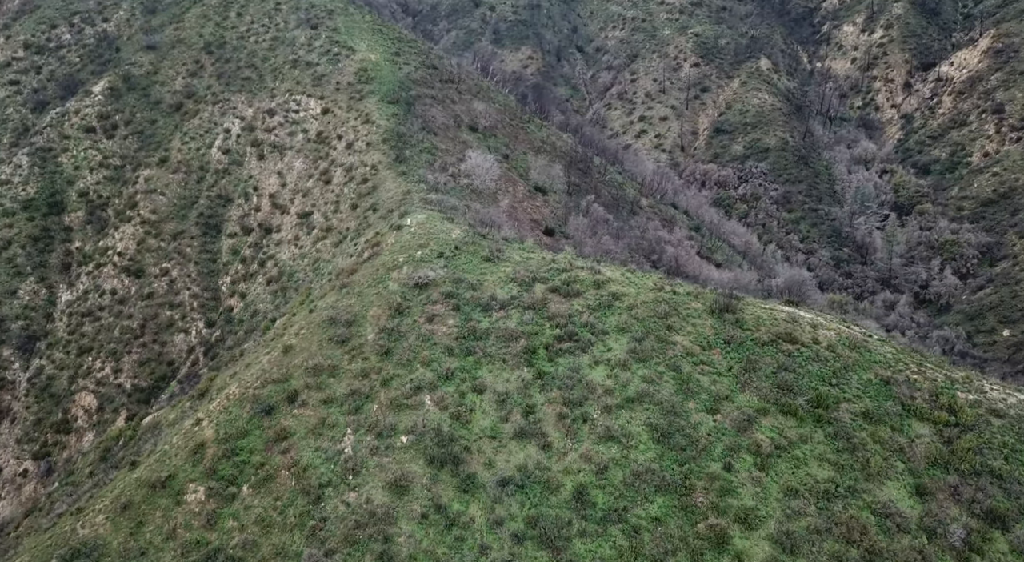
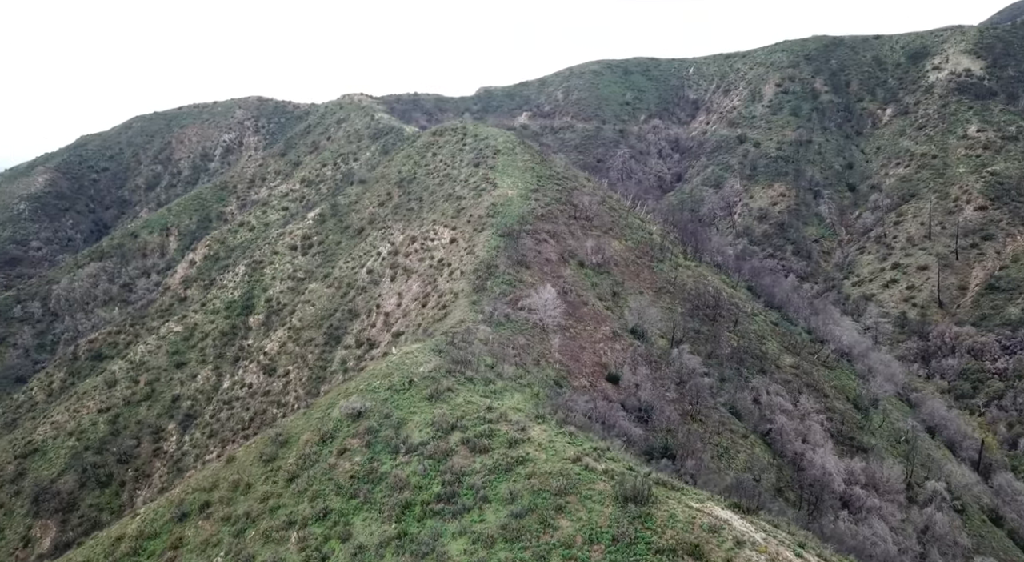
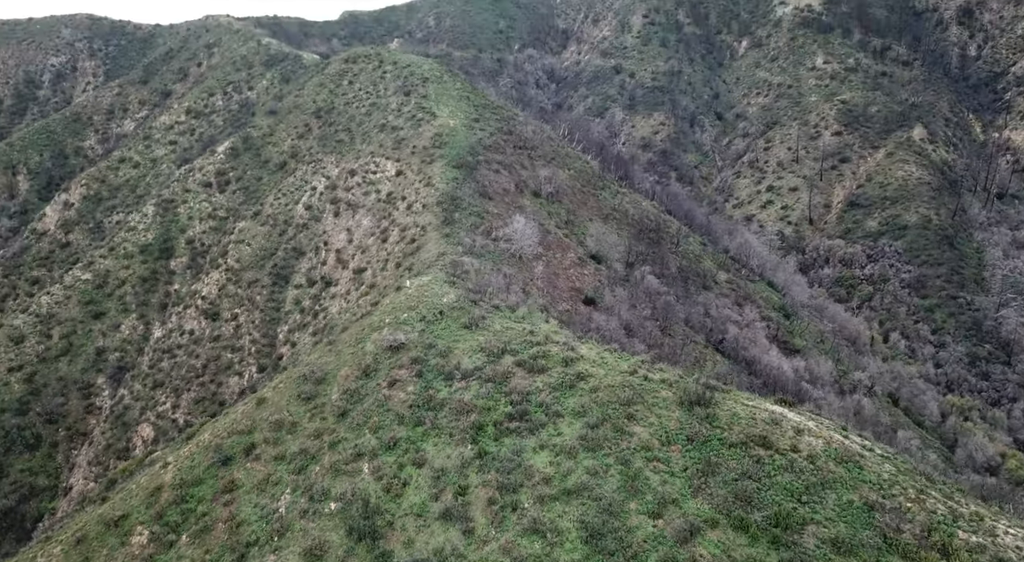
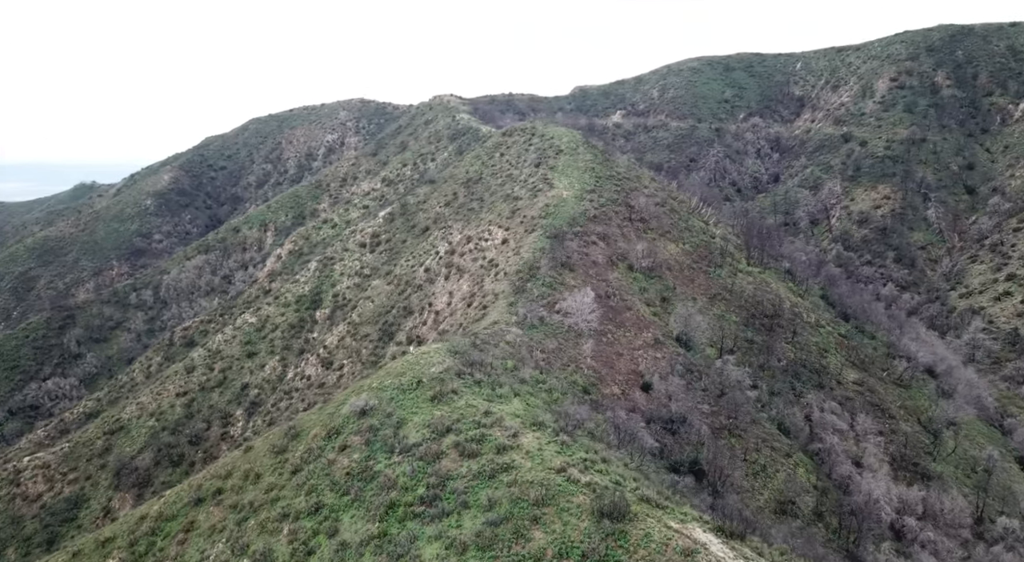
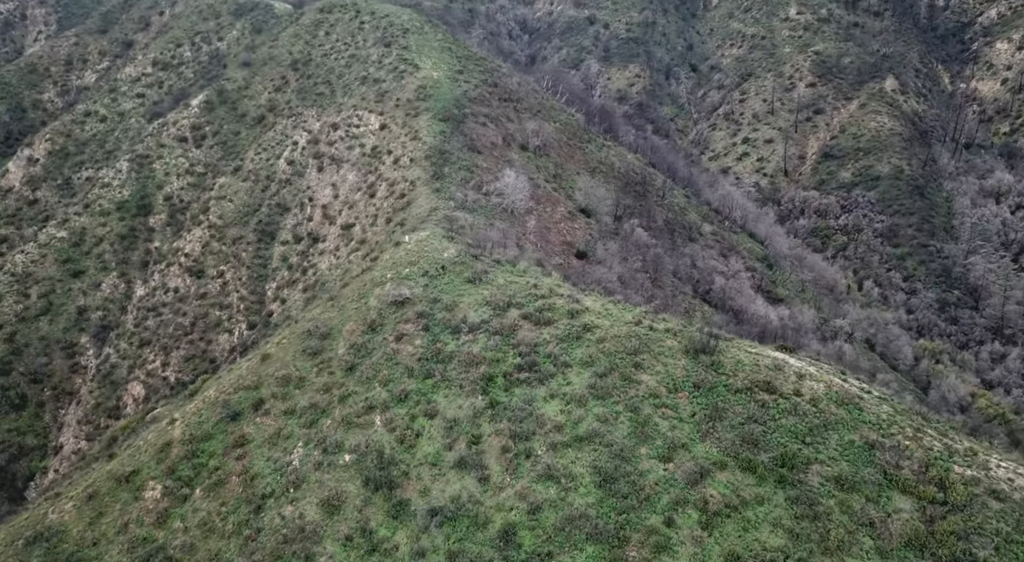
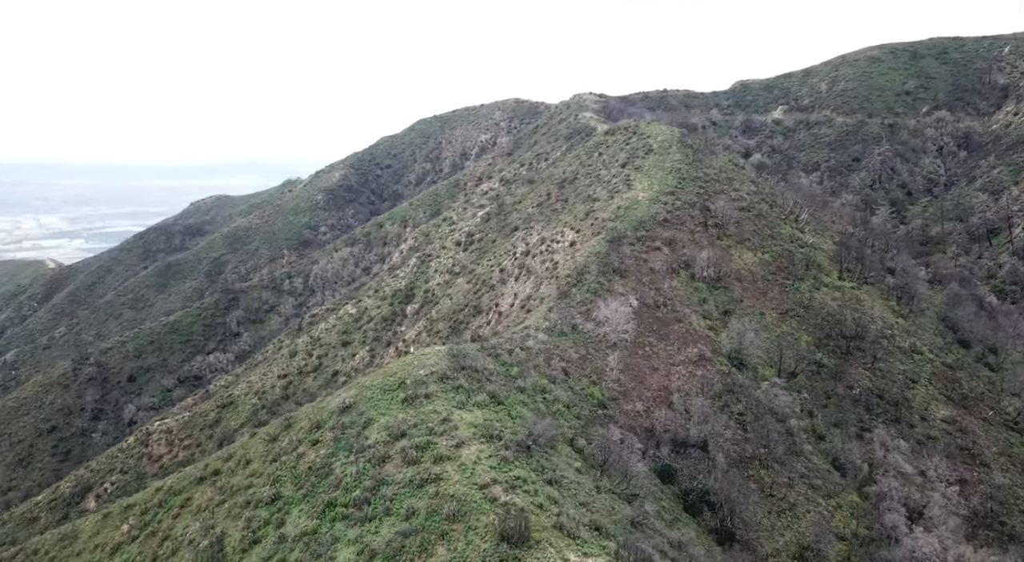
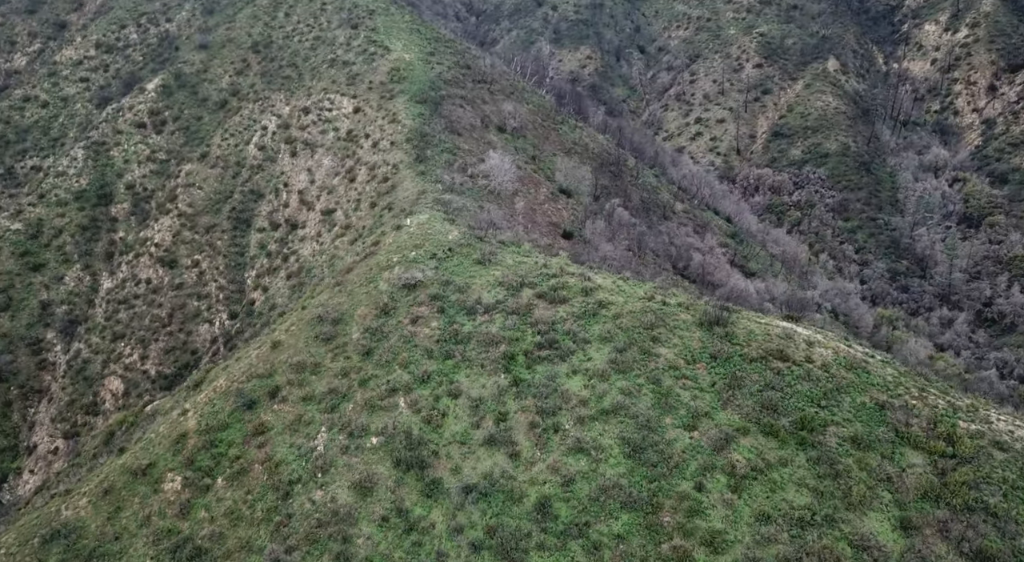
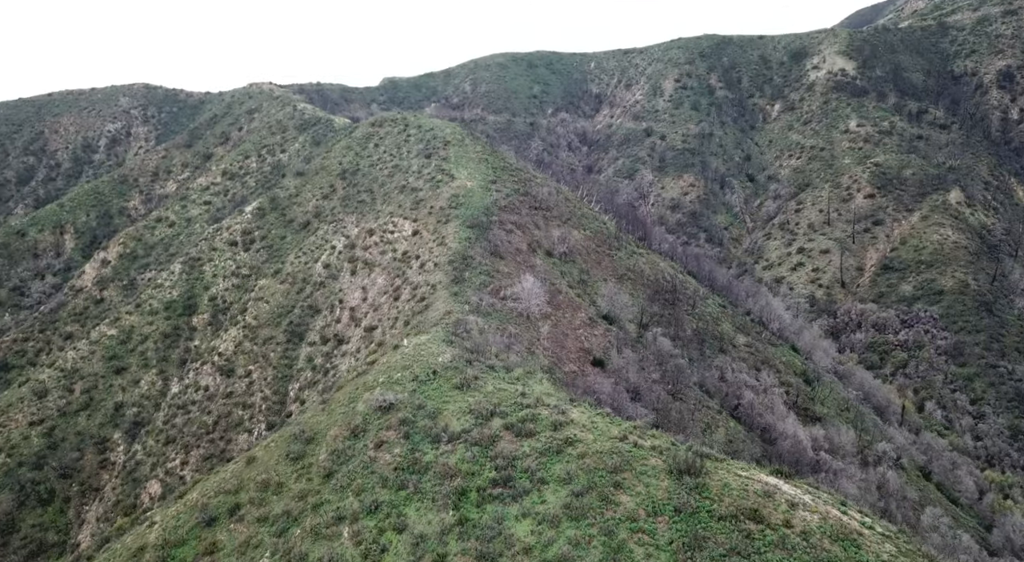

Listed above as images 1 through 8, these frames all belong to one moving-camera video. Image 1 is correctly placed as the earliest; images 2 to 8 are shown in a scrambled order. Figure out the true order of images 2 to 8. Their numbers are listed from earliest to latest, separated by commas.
7, 5, 3, 8, 2, 4, 6
